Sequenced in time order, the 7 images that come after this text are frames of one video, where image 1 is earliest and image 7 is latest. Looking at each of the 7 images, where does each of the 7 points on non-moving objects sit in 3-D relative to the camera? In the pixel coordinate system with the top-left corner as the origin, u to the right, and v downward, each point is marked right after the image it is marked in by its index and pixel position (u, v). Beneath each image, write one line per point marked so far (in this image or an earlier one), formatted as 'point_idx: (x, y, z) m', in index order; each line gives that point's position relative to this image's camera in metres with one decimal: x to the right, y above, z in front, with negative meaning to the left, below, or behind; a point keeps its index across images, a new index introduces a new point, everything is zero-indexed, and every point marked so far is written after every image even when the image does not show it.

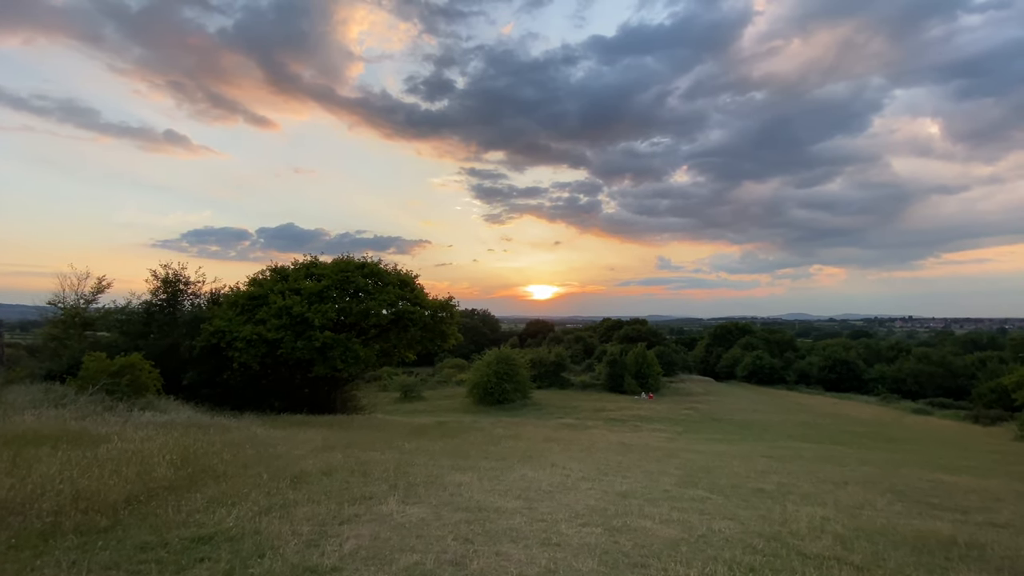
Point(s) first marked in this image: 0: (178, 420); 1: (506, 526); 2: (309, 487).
0: (-11.9, -4.7, +17.1) m
1: (-0.1, -3.4, +6.7) m
2: (-3.6, -3.5, +8.3) m
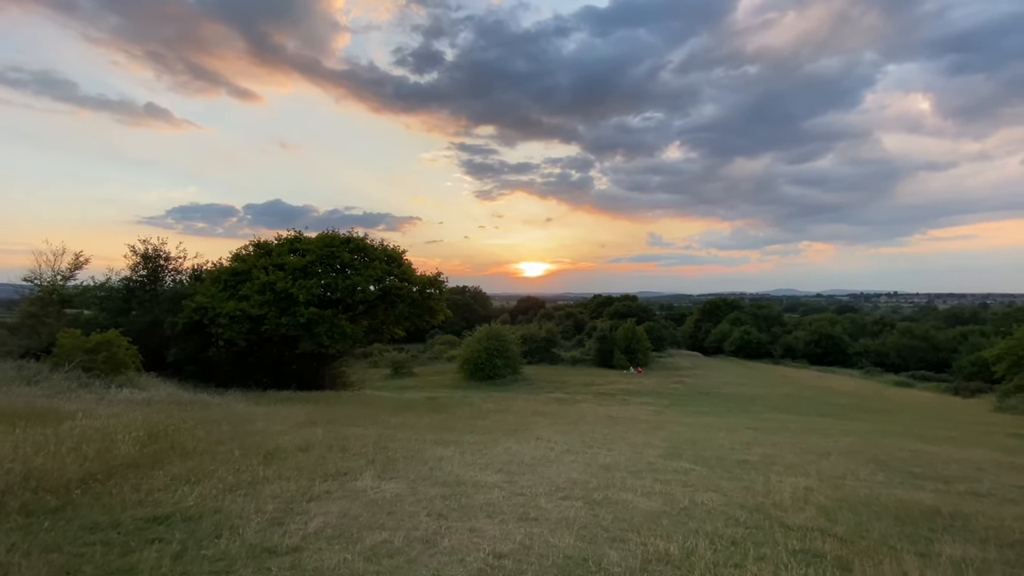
0: (-12.4, -3.8, +16.7) m
1: (-0.4, -2.9, +6.5) m
2: (-3.9, -3.0, +8.0) m
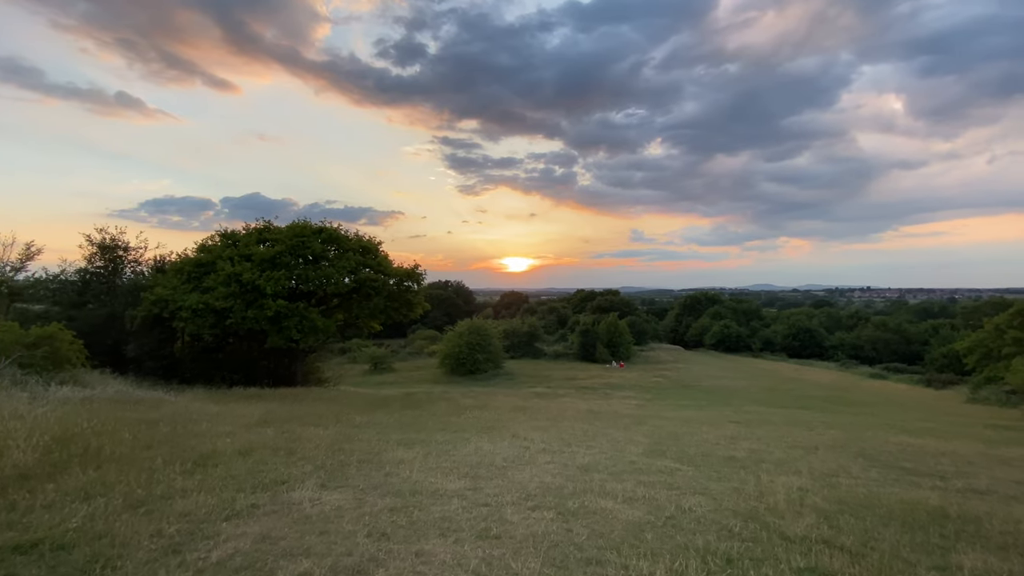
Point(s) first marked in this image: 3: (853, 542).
0: (-13.2, -3.5, +15.3) m
1: (-0.9, -2.6, +5.6) m
2: (-4.4, -2.7, +7.0) m
3: (+4.0, -3.0, +5.5) m
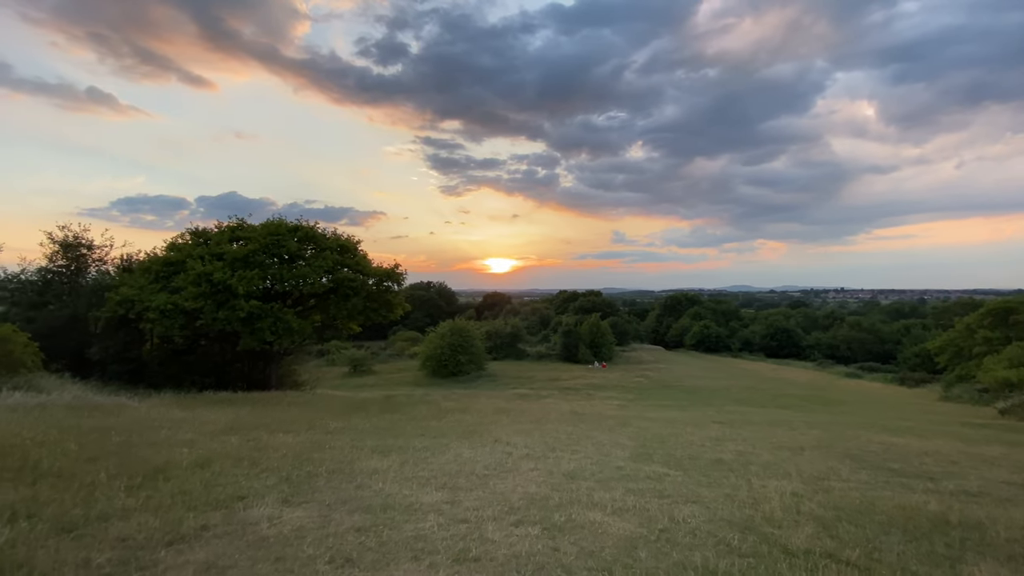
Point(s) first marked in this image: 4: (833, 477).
0: (-13.8, -3.4, +14.4) m
1: (-1.1, -2.6, +5.0) m
2: (-4.6, -2.7, +6.3) m
3: (+3.8, -2.9, +5.2) m
4: (+6.7, -3.9, +9.9) m
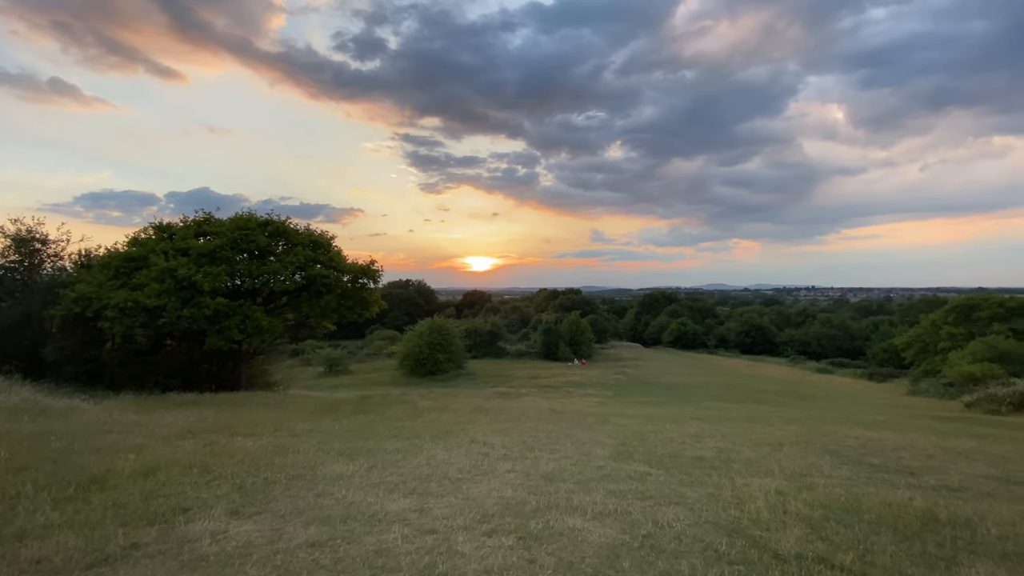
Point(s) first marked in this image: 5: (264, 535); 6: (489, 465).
0: (-14.4, -3.3, +13.3) m
1: (-1.3, -2.5, +4.6) m
2: (-5.0, -2.5, +5.7) m
3: (+3.5, -2.8, +4.9) m
4: (+6.2, -3.8, +9.7) m
5: (-2.6, -2.5, +4.9) m
6: (-0.4, -3.1, +8.5) m
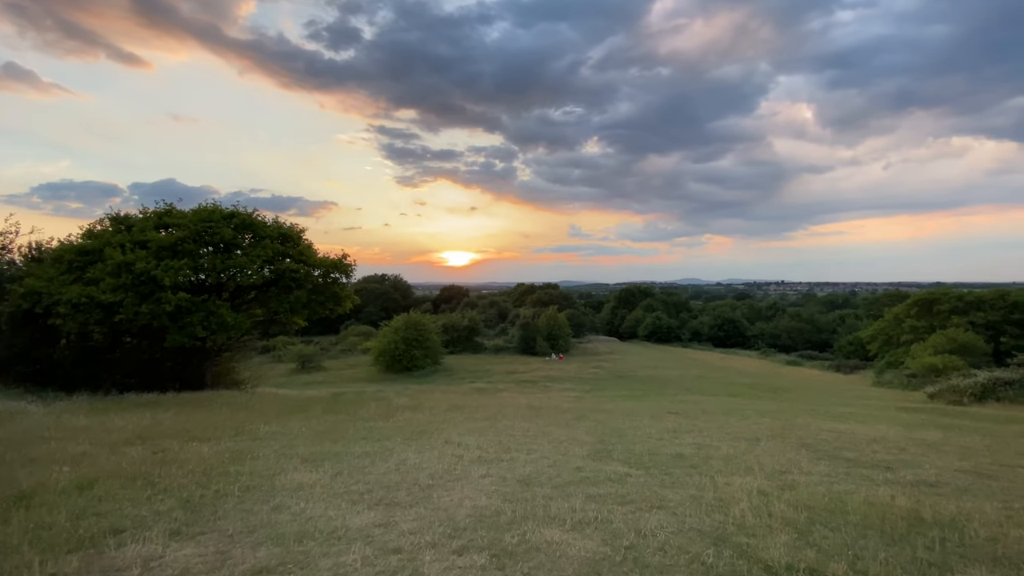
0: (-15.1, -3.2, +12.2) m
1: (-1.6, -2.4, +4.1) m
2: (-5.3, -2.5, +5.0) m
3: (+3.2, -2.7, +4.6) m
4: (+5.7, -3.7, +9.6) m
5: (-2.8, -2.5, +4.4) m
6: (-0.8, -3.0, +8.0) m
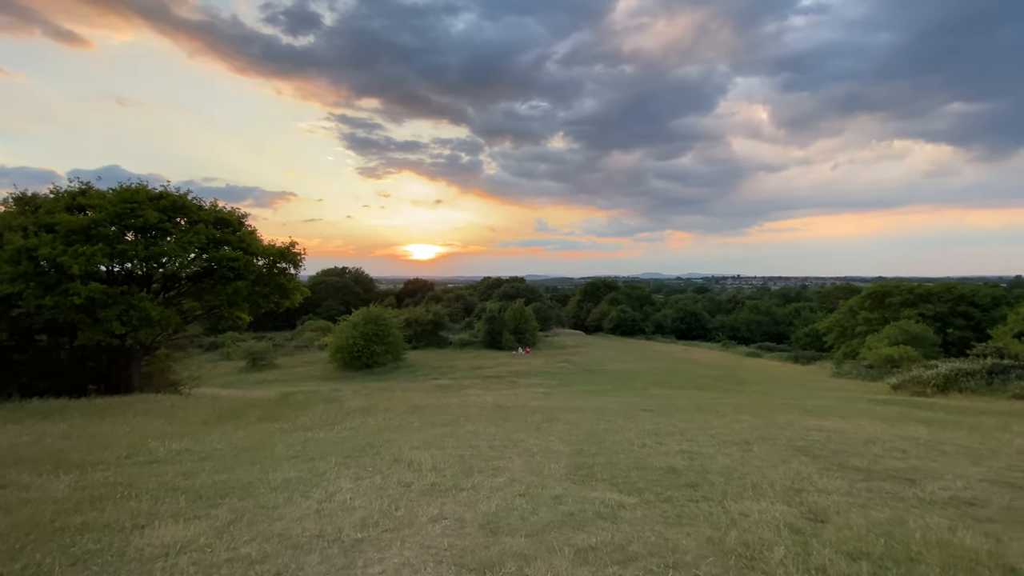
0: (-15.8, -2.9, +9.3) m
1: (-1.8, -2.2, +2.1) m
2: (-5.5, -2.3, +2.8) m
3: (+3.0, -2.5, +3.0) m
4: (+5.1, -3.4, +8.1) m
5: (-3.0, -2.3, +2.3) m
6: (-1.3, -2.8, +6.1) m
